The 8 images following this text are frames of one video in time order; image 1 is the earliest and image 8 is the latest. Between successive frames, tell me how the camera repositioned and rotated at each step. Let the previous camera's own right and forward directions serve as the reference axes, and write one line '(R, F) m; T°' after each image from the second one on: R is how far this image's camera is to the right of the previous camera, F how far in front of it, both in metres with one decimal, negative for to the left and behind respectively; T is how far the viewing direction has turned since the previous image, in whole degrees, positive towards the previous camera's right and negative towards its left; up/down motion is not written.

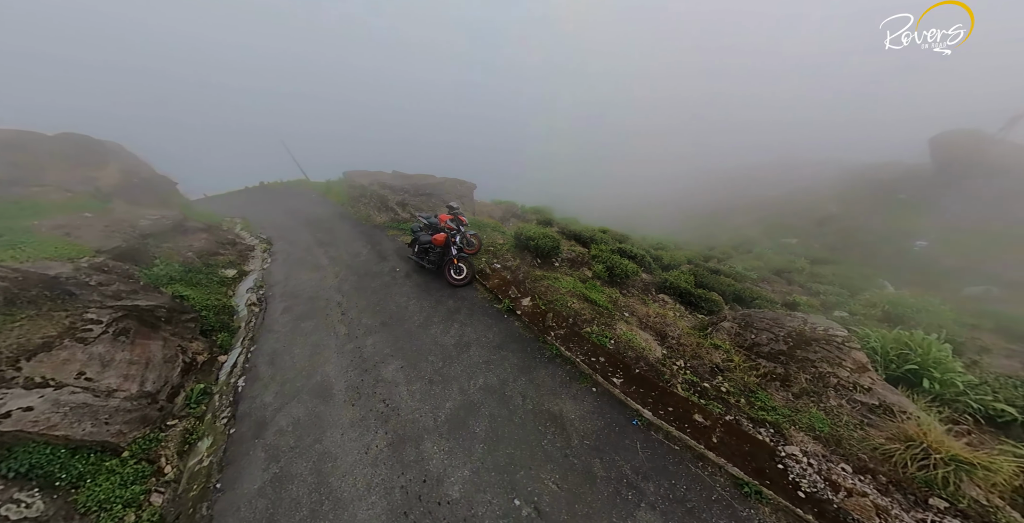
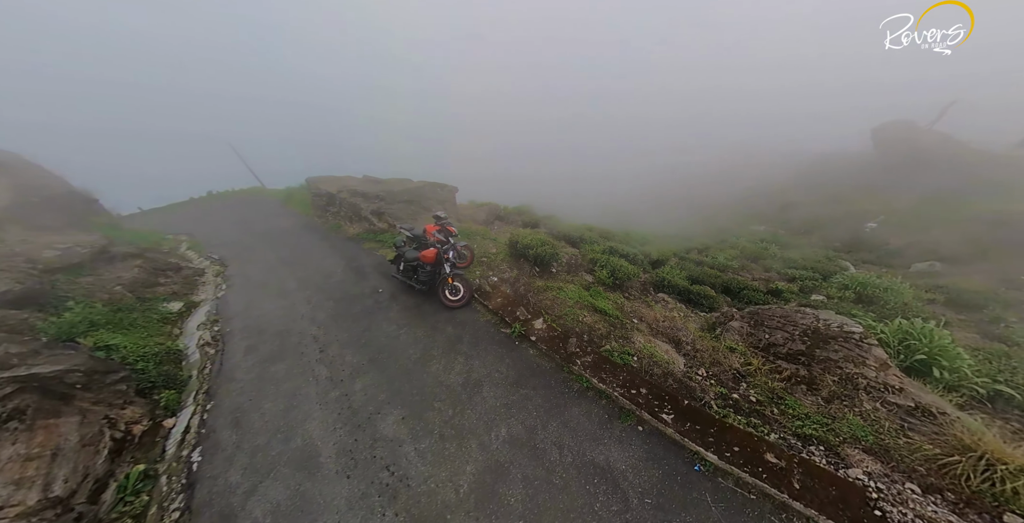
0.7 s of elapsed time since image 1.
(-0.6, +0.8) m; +5°
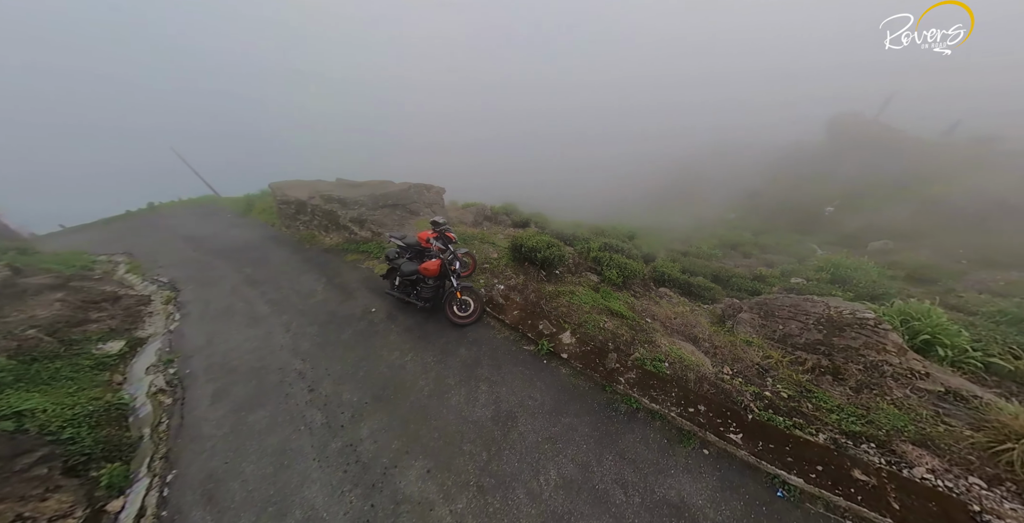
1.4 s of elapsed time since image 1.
(-0.7, +0.7) m; +5°
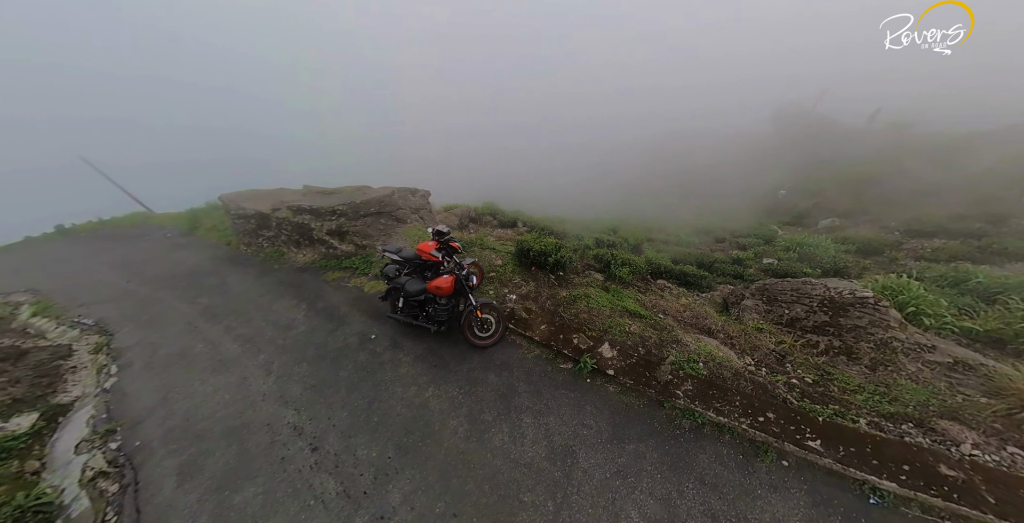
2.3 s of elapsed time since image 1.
(-0.9, +0.6) m; +6°
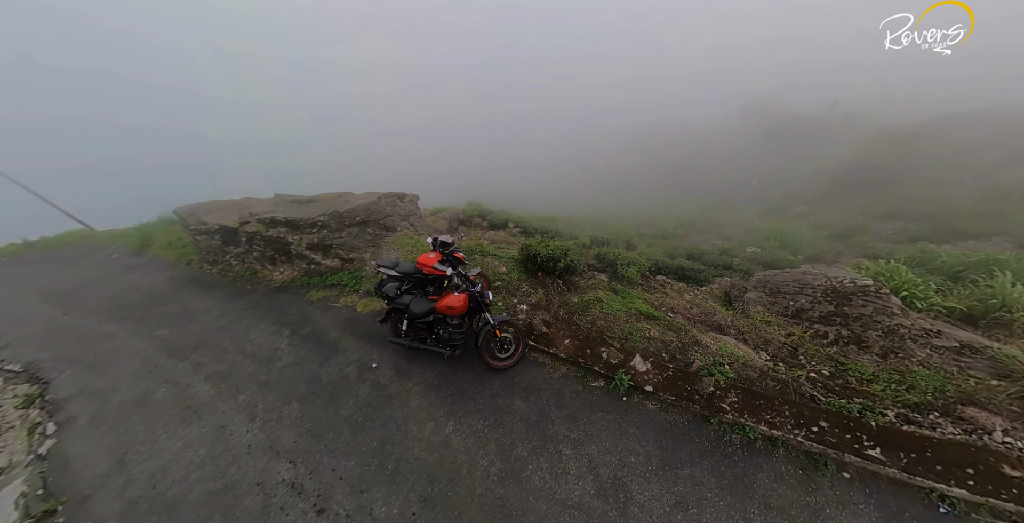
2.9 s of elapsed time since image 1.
(-0.6, +0.5) m; +4°
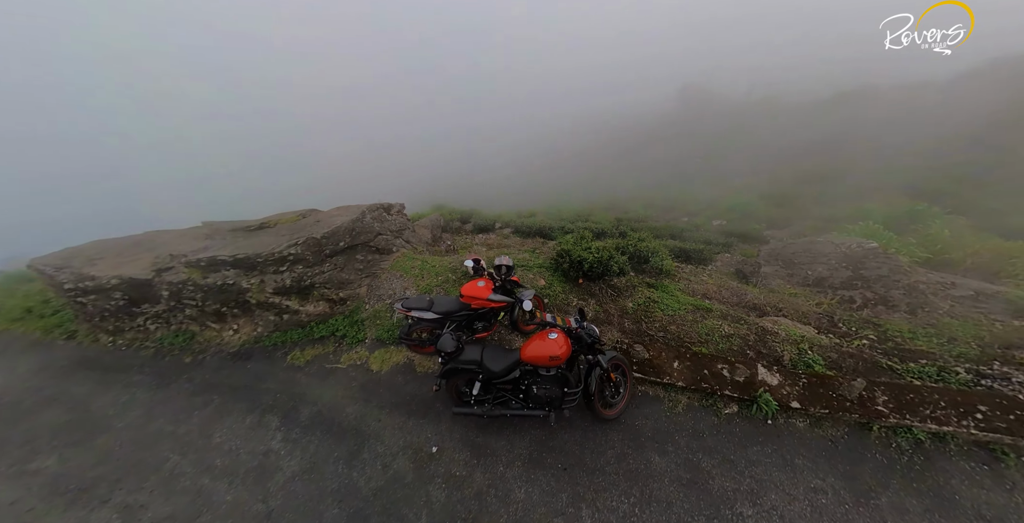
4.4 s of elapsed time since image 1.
(-1.6, +1.2) m; +10°
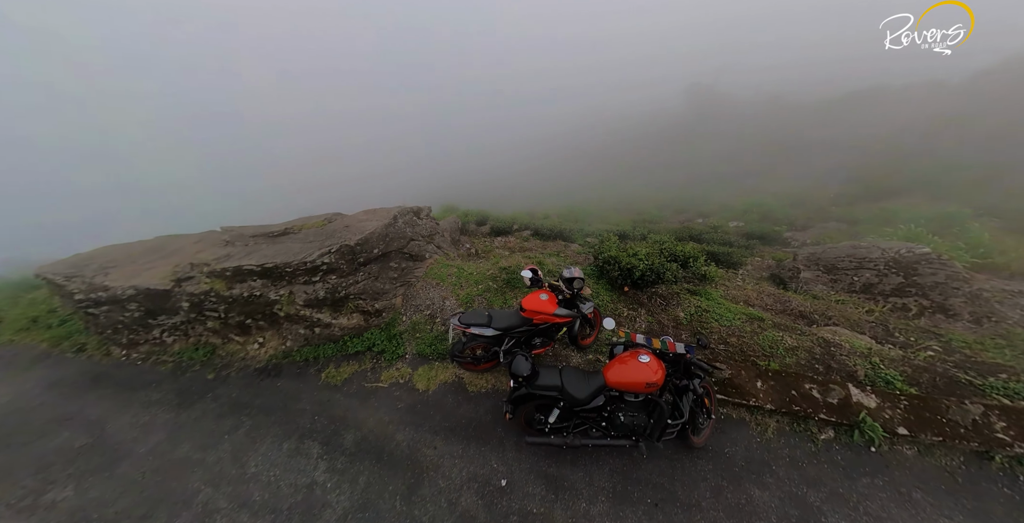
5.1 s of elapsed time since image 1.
(-0.8, +0.3) m; 0°
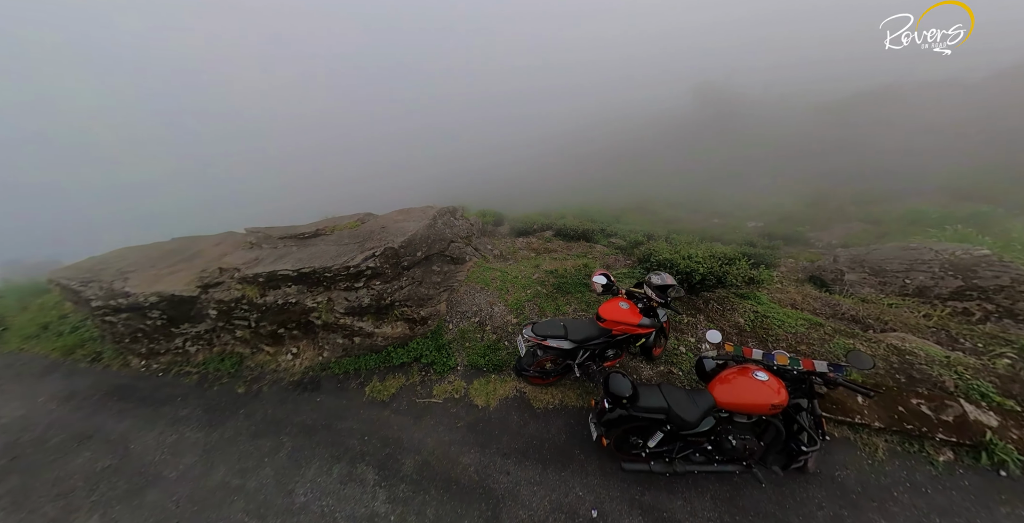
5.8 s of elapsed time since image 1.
(-0.8, +0.3) m; 0°
